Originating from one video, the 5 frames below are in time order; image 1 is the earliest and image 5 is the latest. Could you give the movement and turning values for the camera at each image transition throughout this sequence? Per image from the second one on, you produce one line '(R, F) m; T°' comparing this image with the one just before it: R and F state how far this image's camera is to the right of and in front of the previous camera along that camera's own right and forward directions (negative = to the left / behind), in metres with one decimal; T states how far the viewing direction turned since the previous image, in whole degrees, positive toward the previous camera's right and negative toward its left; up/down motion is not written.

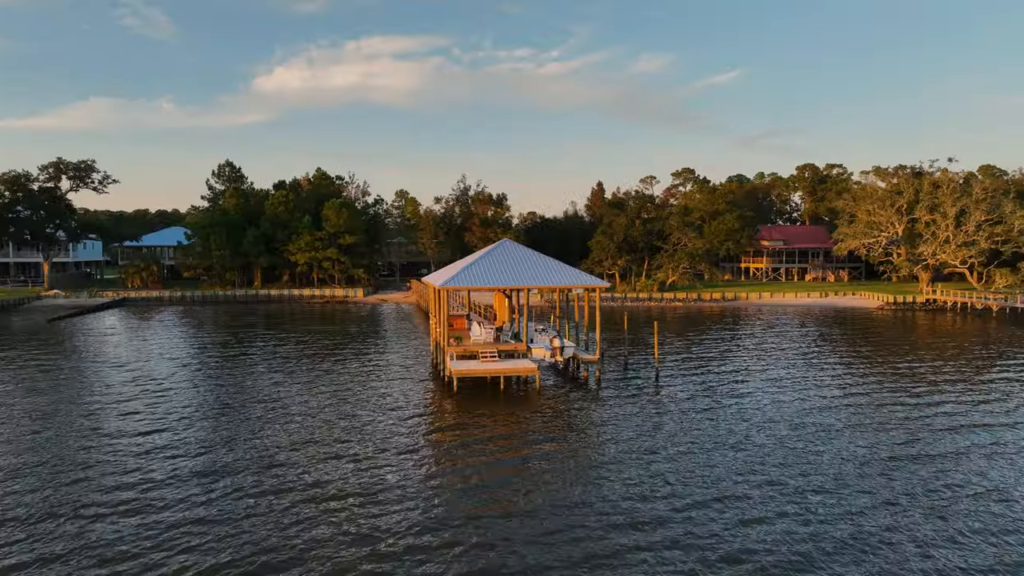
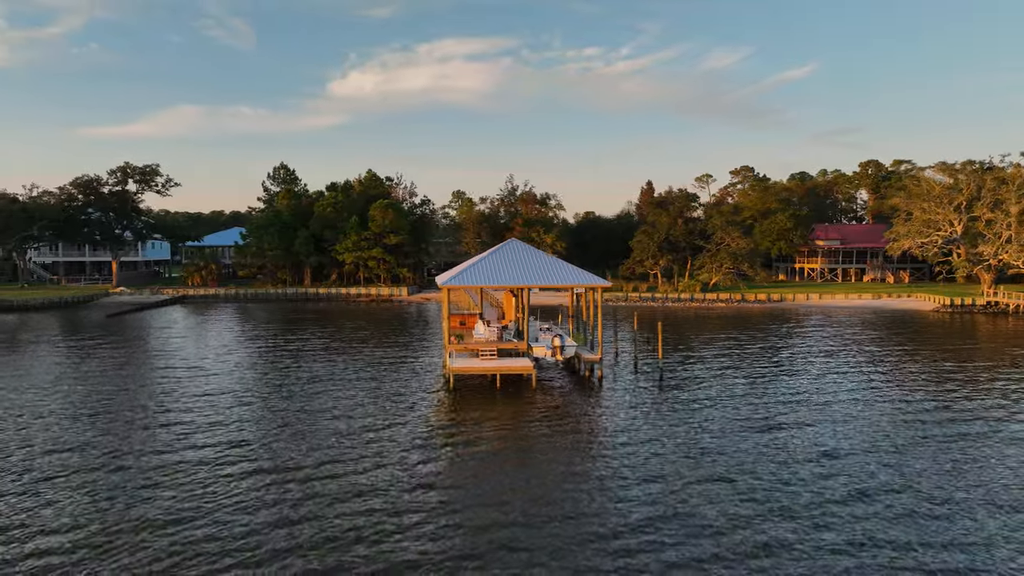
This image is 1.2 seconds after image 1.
(+1.2, -0.1) m; -5°
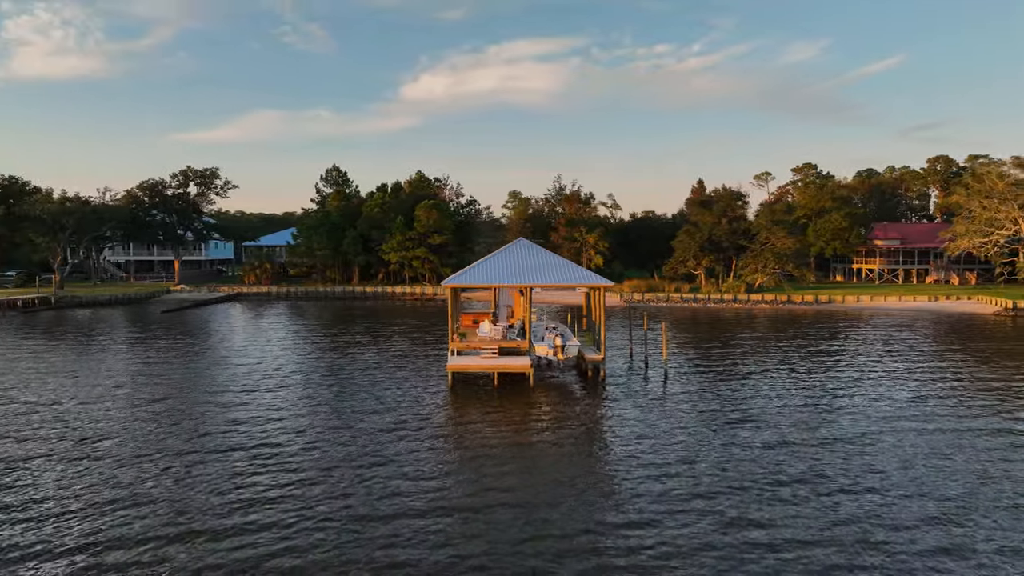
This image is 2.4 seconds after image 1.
(+1.2, -0.1) m; -5°
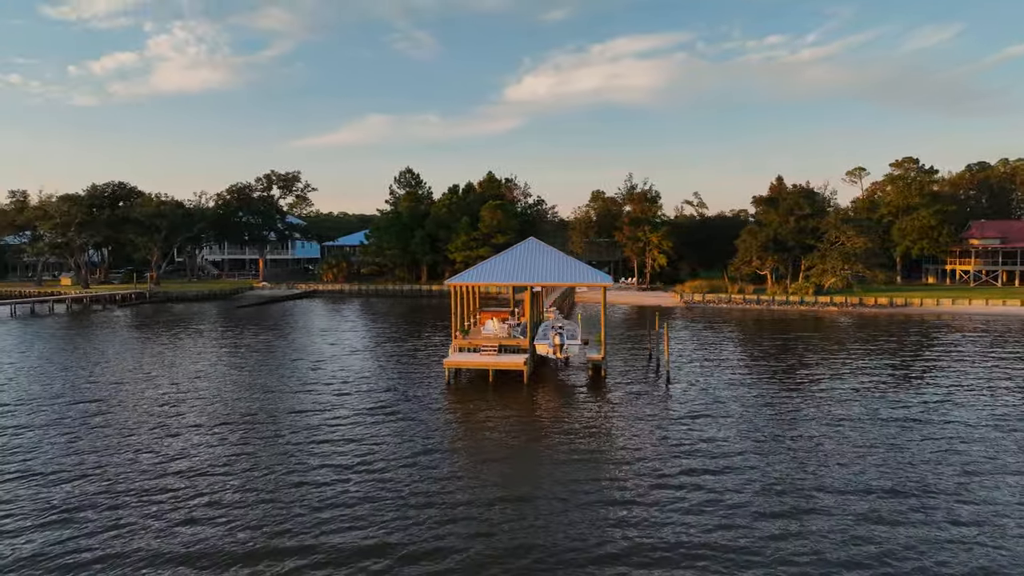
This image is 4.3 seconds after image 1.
(+1.8, 0.0) m; -8°
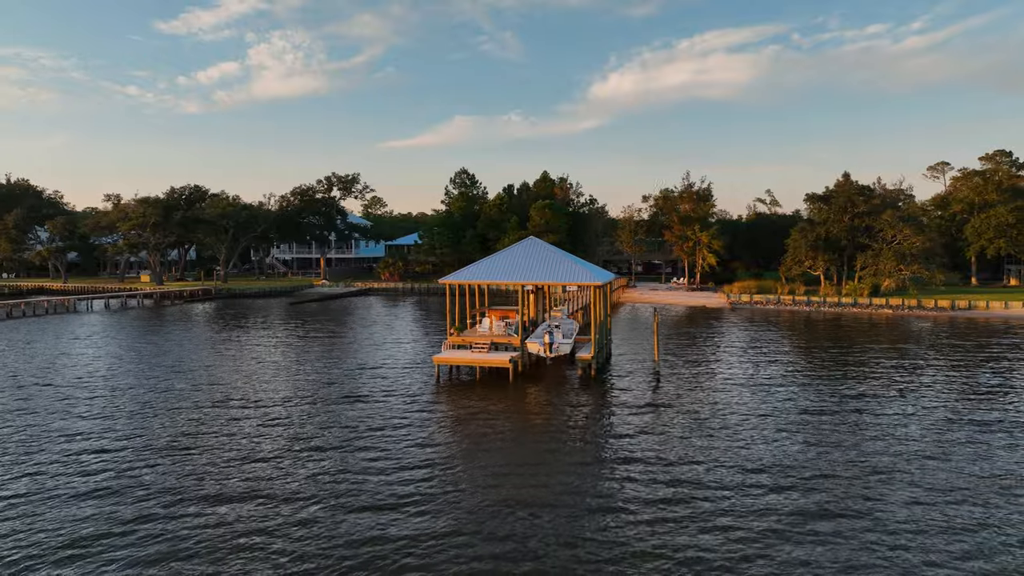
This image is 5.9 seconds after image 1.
(+1.7, 0.0) m; -7°
